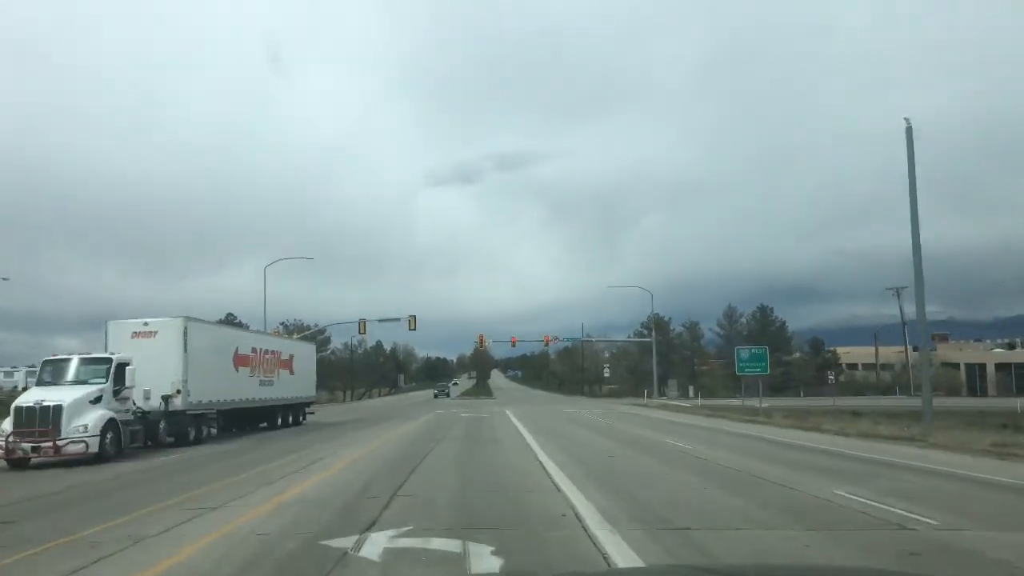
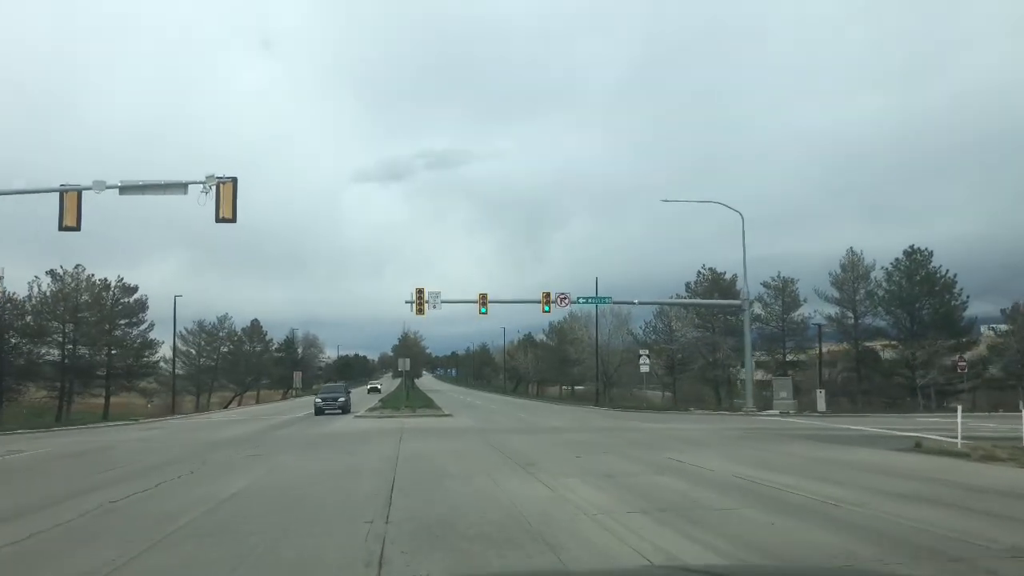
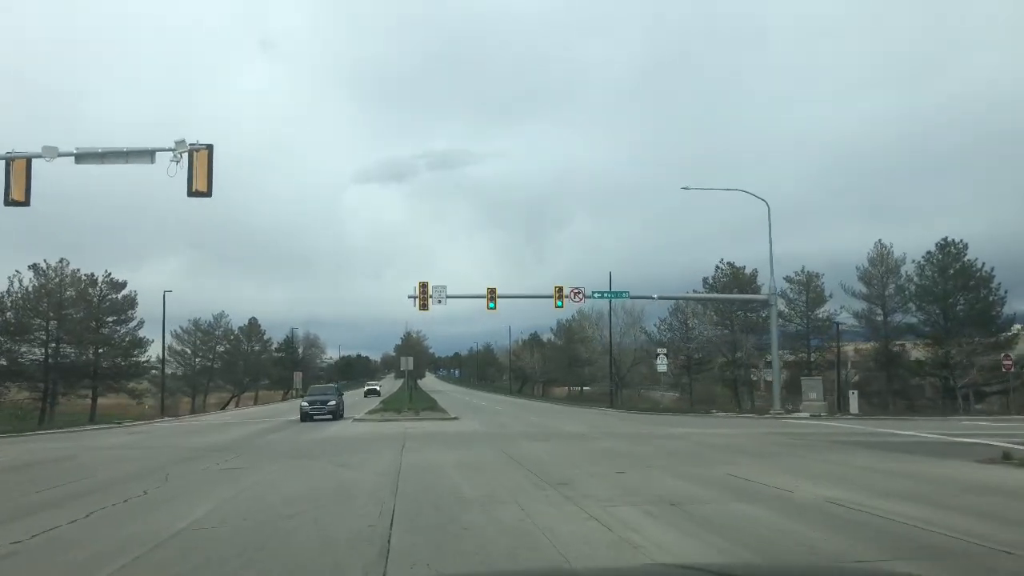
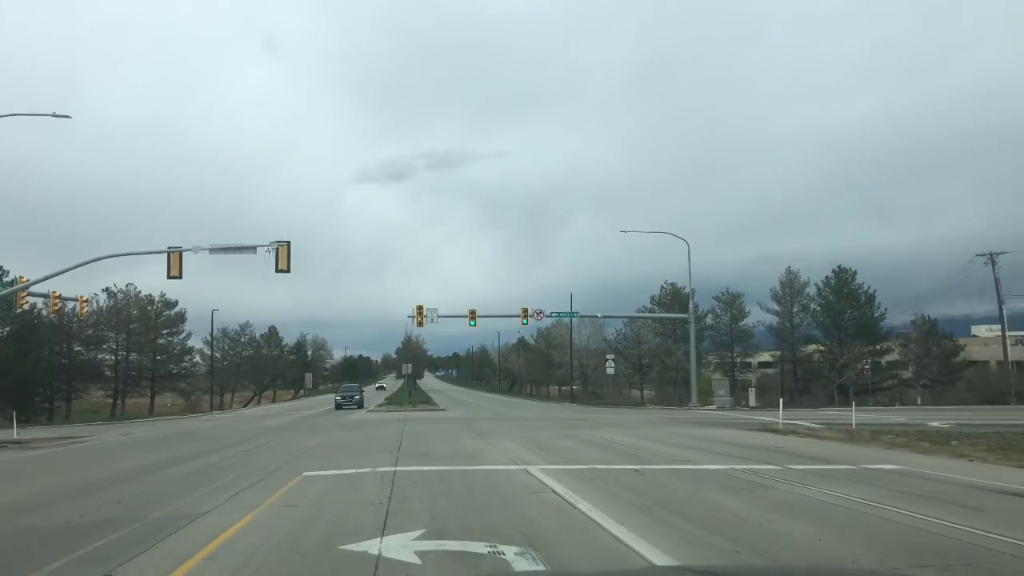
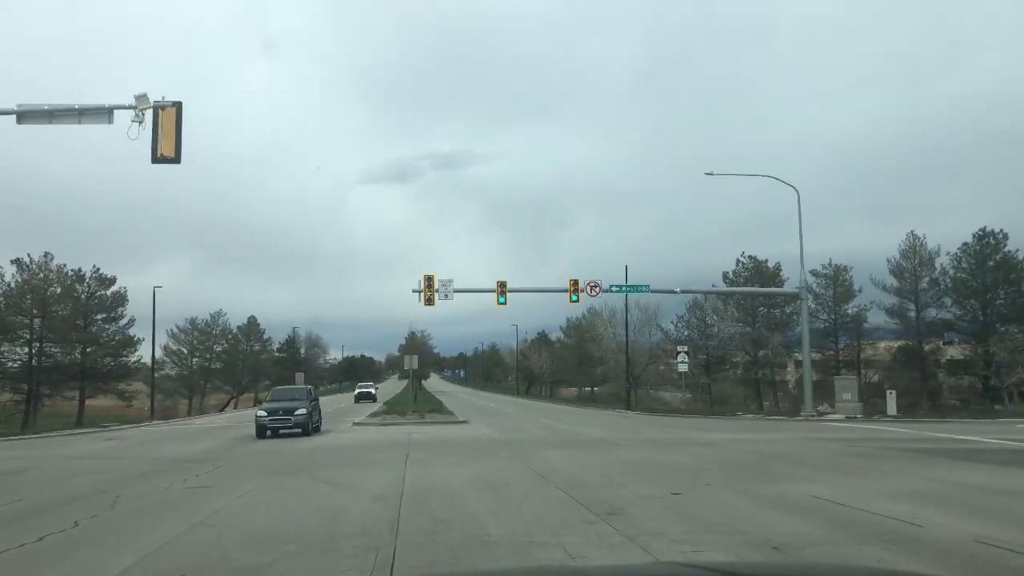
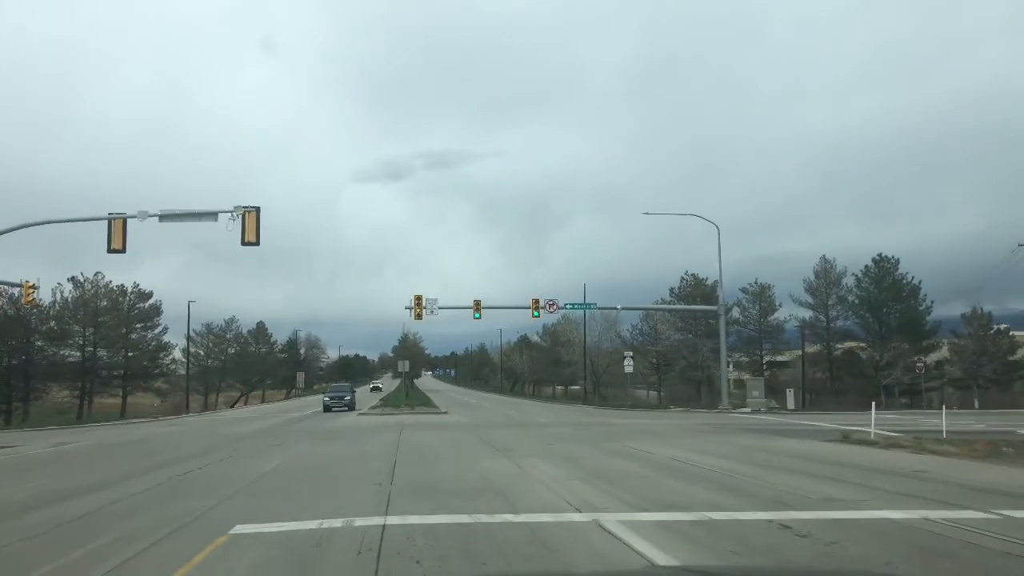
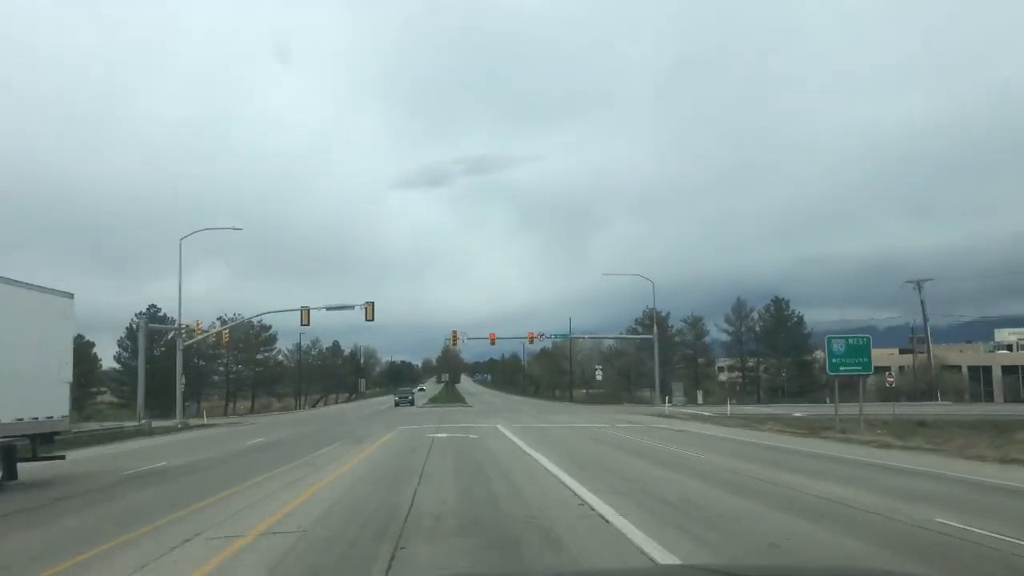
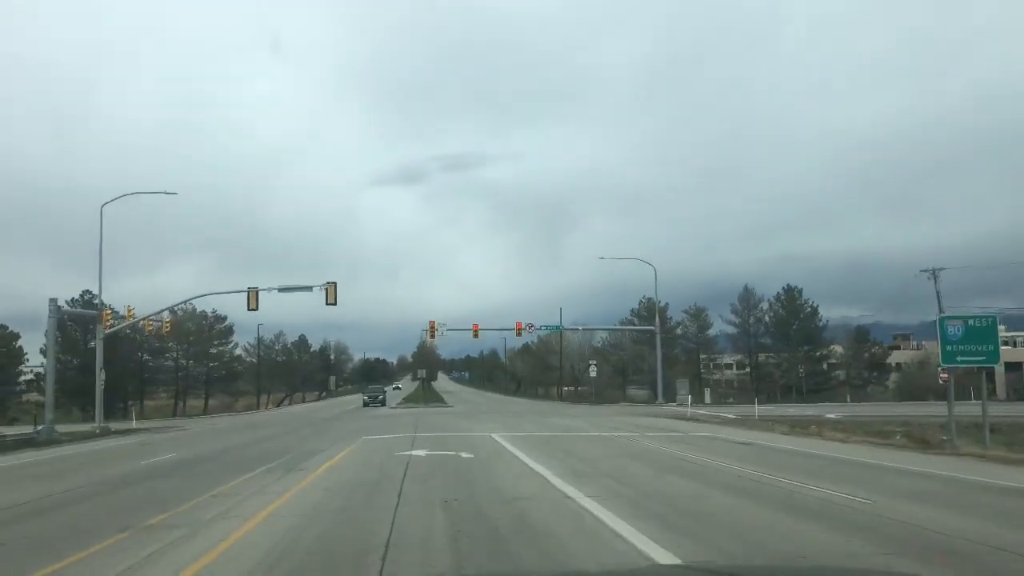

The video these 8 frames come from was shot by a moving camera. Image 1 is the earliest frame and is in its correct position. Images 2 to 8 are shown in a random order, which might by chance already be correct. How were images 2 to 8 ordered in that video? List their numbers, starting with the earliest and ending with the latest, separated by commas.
7, 8, 4, 6, 2, 3, 5
